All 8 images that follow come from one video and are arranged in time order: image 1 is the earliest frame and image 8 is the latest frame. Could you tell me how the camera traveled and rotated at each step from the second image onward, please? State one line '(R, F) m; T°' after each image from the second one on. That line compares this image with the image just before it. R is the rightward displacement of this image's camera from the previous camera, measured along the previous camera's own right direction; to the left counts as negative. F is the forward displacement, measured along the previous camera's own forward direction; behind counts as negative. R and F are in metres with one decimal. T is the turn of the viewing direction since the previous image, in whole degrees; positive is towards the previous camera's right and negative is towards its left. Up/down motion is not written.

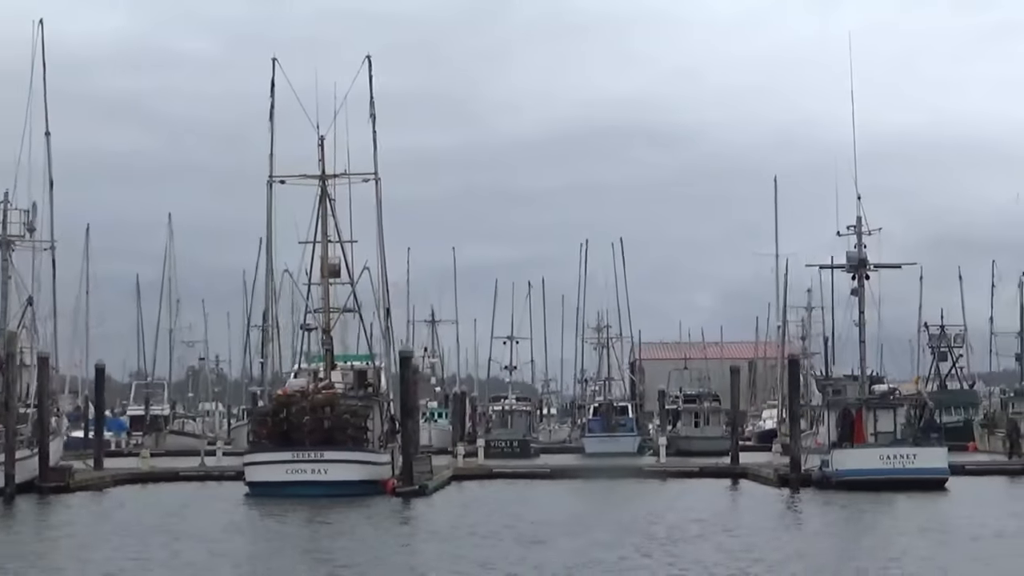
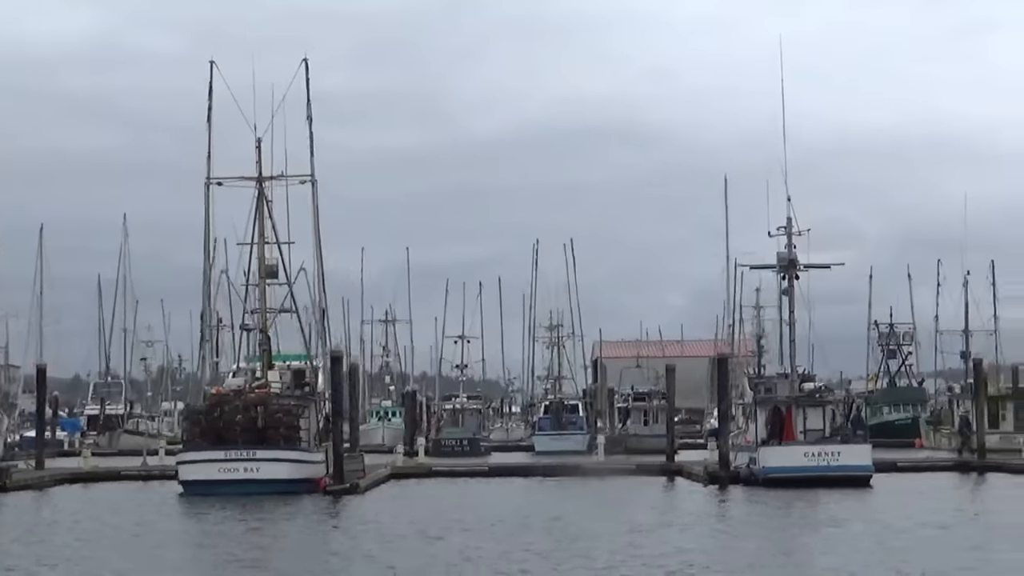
(+0.9, -0.6) m; +1°
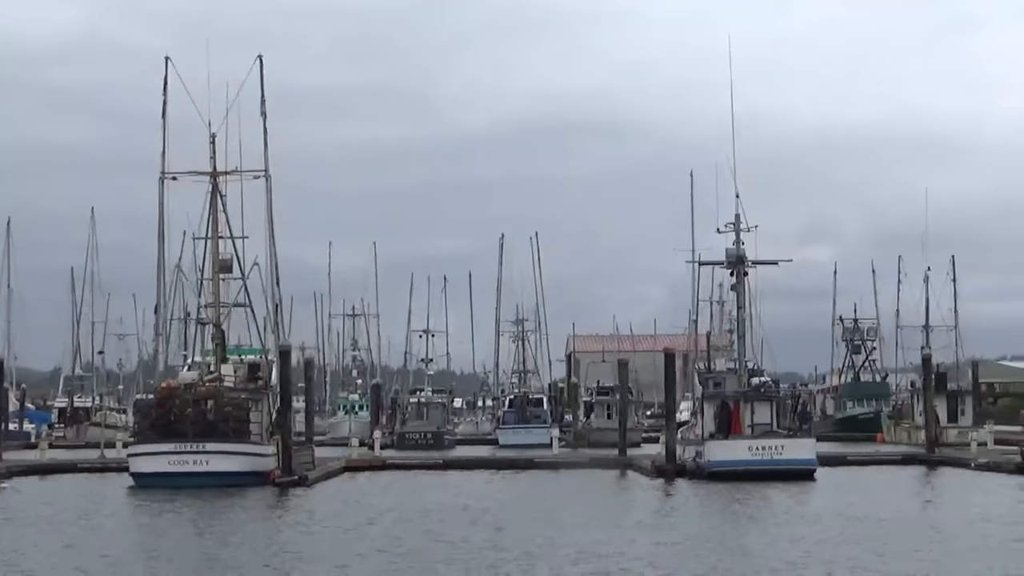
(+0.8, -0.5) m; 0°
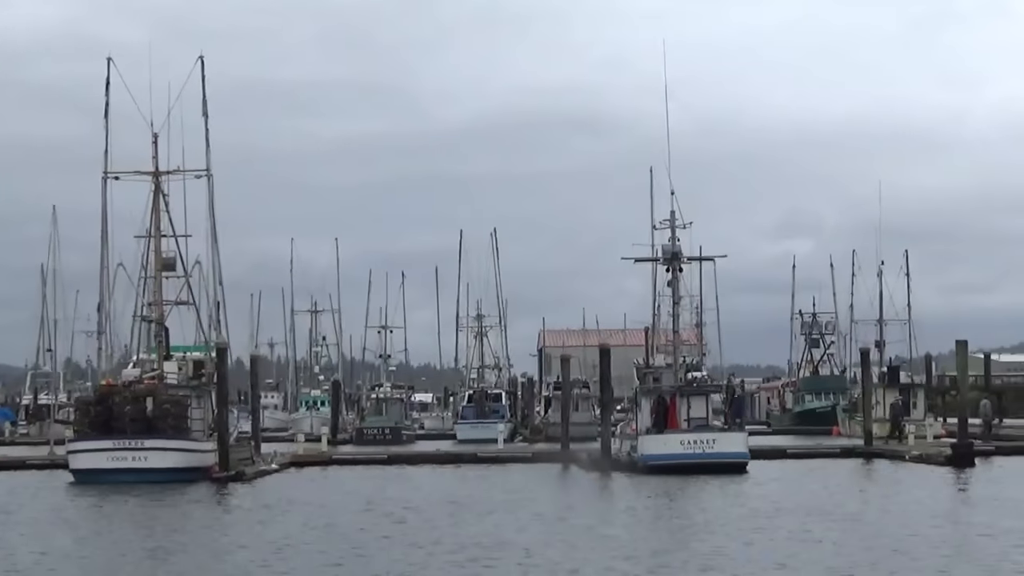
(+1.1, -0.6) m; 0°
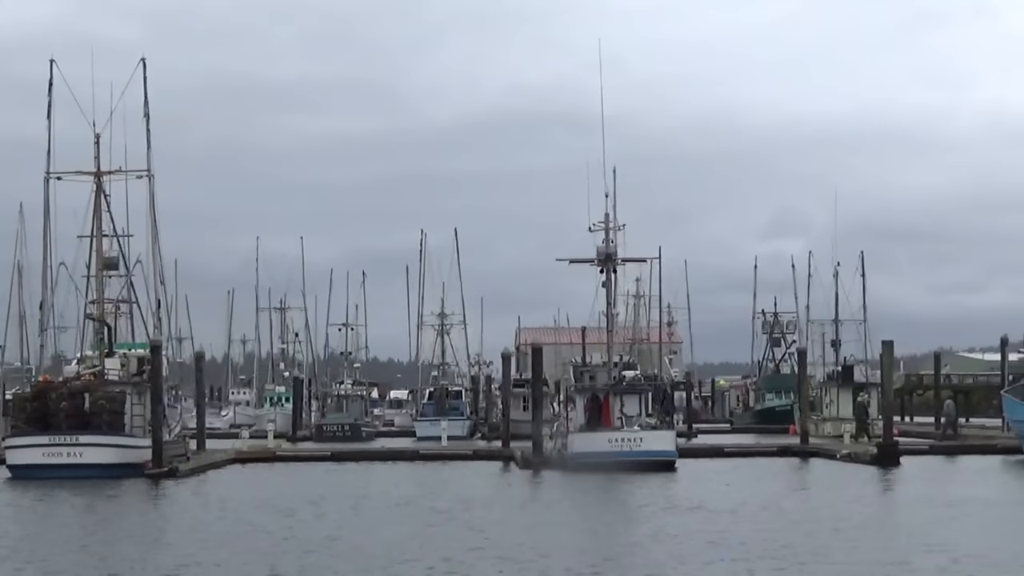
(+1.4, -0.7) m; 0°
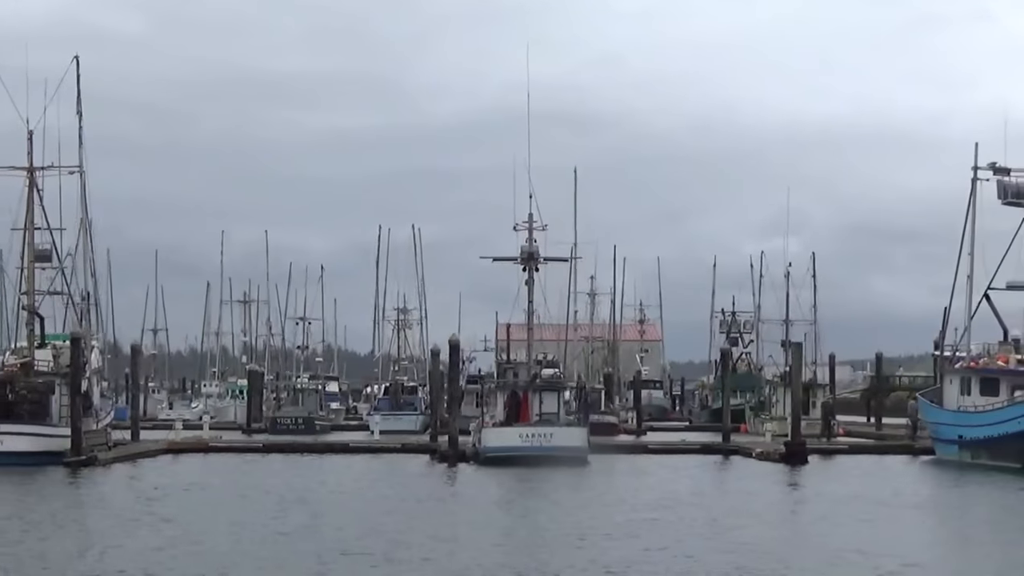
(+2.1, -1.0) m; 0°
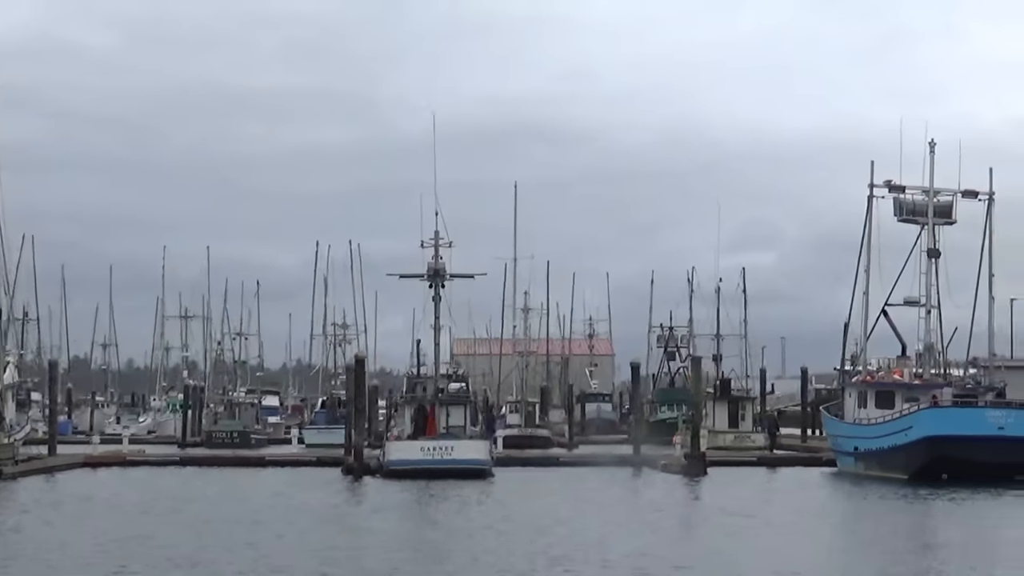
(+1.8, -0.8) m; +1°
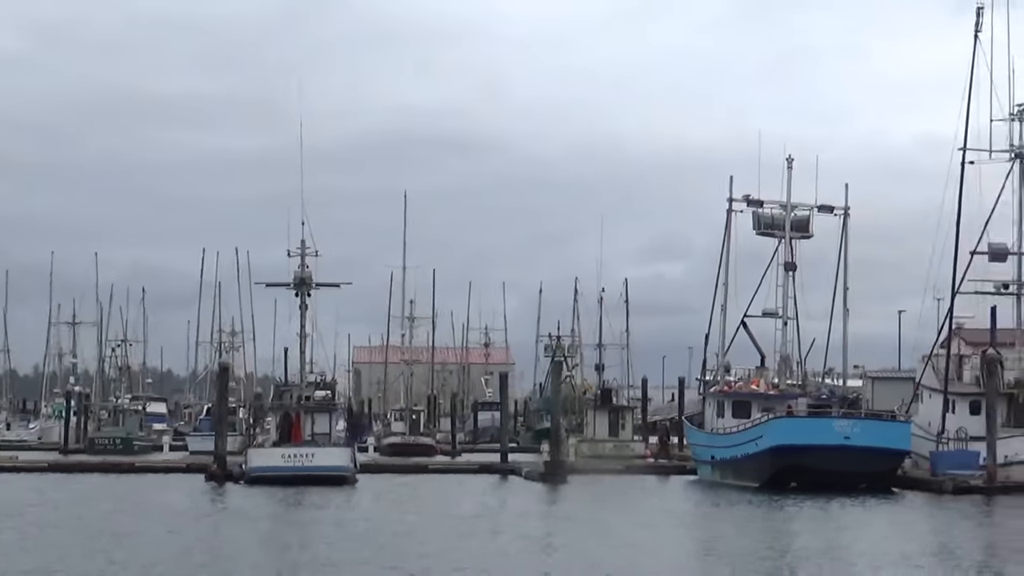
(+1.3, -0.6) m; +3°
